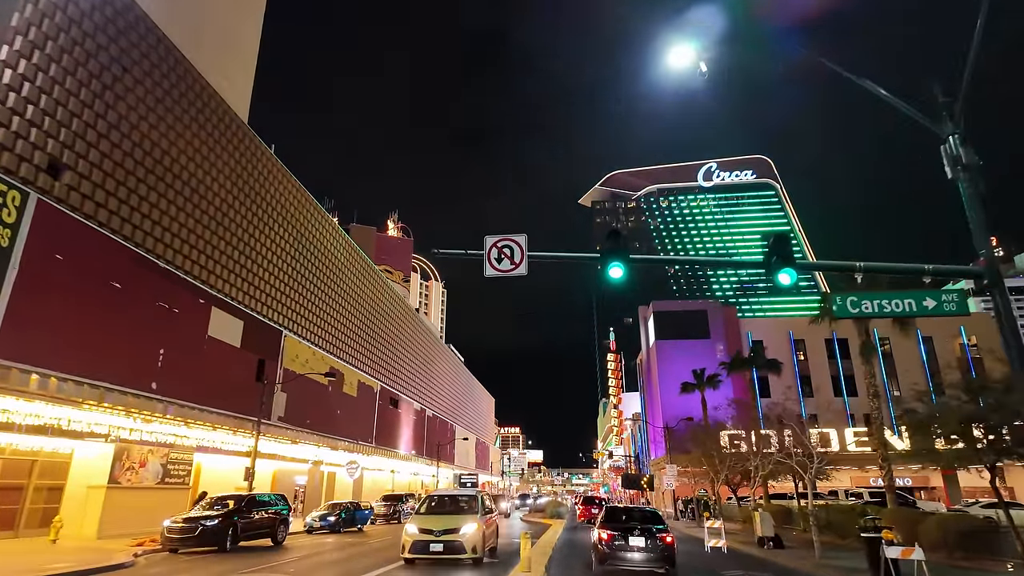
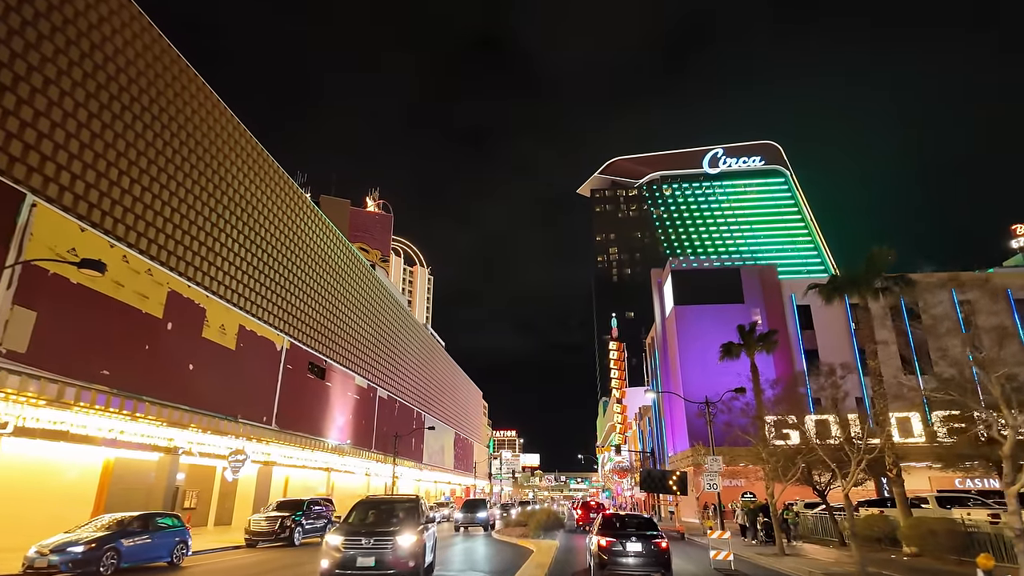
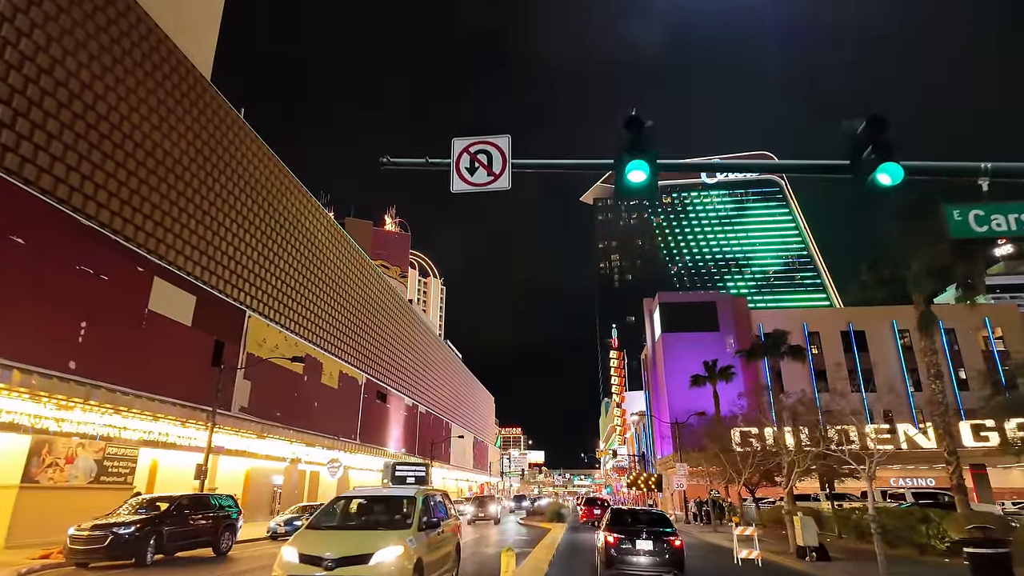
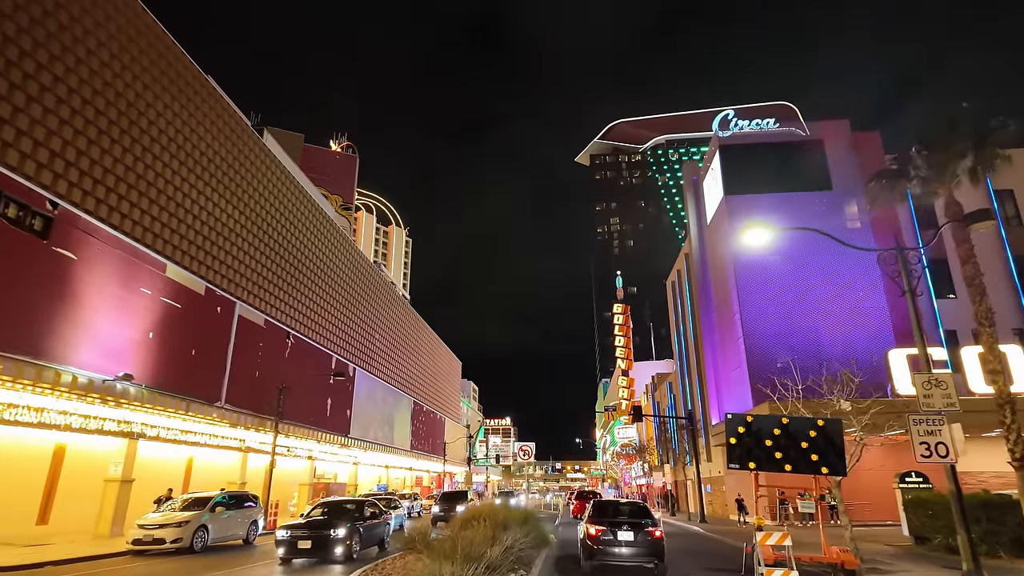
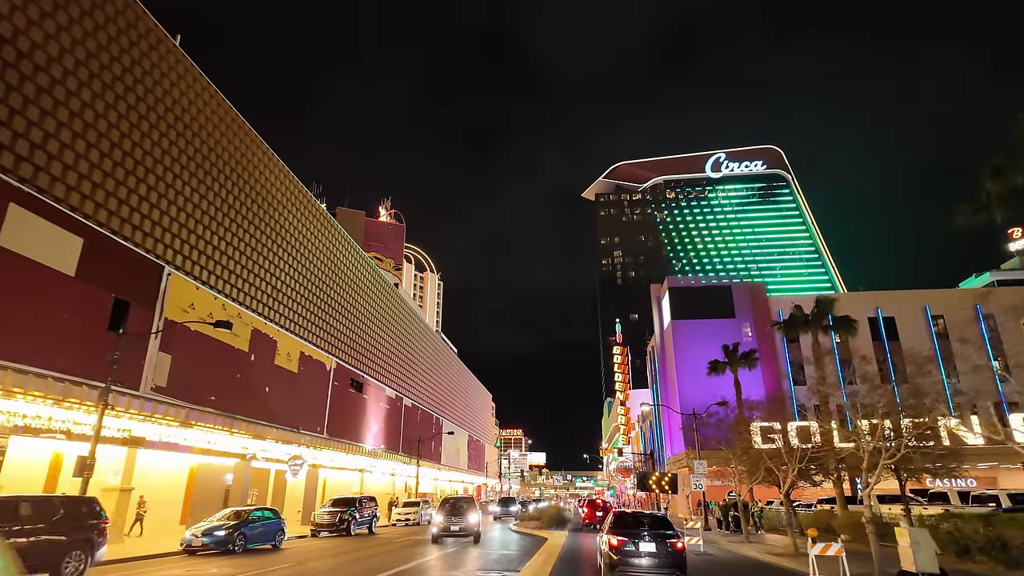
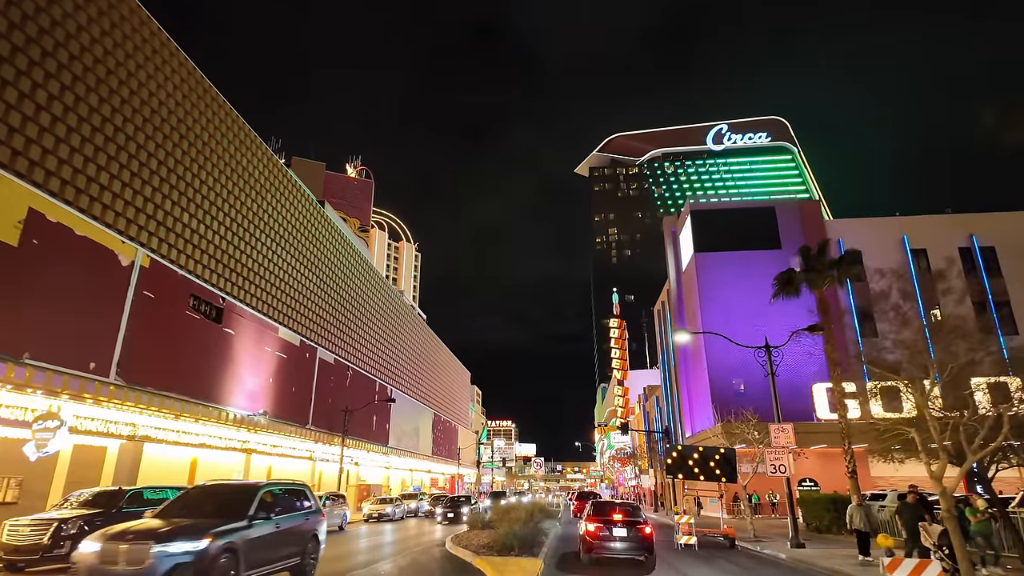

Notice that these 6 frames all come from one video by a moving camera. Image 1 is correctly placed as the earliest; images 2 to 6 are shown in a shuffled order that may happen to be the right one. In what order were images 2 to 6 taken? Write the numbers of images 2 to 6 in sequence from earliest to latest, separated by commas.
3, 5, 2, 6, 4
